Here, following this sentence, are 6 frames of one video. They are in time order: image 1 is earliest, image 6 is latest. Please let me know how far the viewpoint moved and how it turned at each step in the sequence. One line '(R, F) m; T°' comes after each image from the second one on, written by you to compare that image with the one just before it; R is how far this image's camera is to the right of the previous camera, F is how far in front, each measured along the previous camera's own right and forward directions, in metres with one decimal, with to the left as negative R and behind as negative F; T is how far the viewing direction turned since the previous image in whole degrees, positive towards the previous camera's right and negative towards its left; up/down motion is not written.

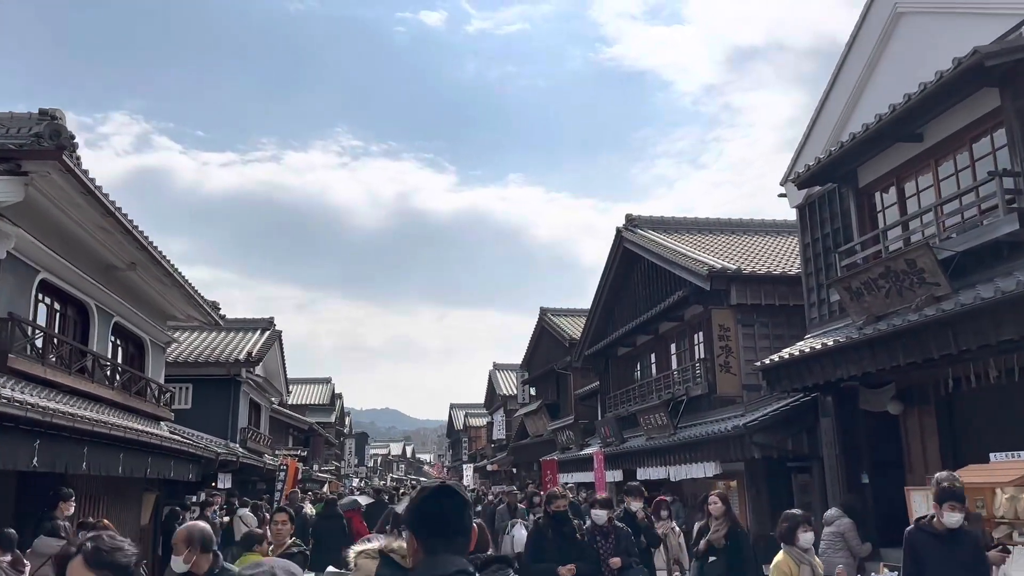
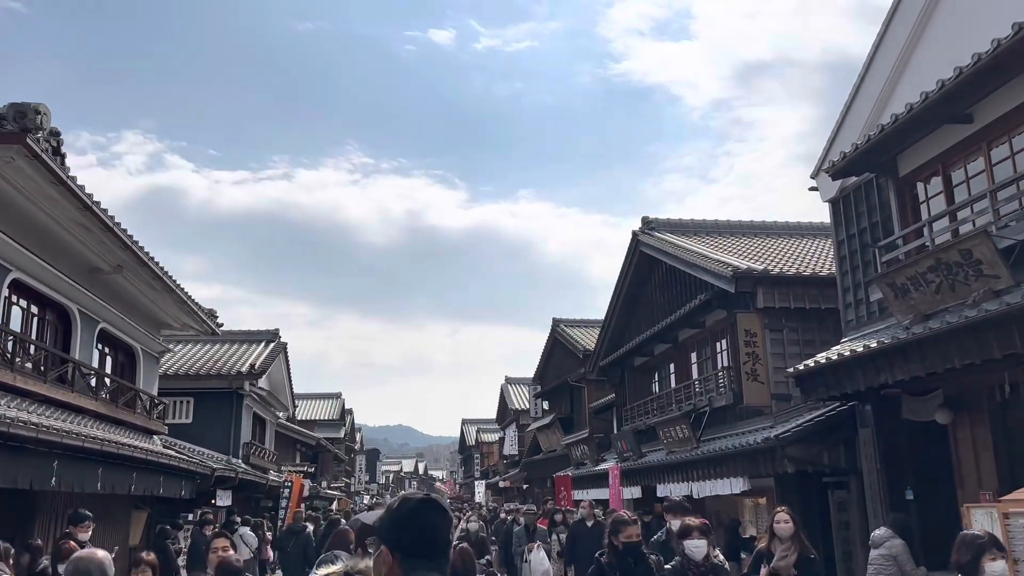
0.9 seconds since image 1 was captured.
(0.0, +0.8) m; -1°
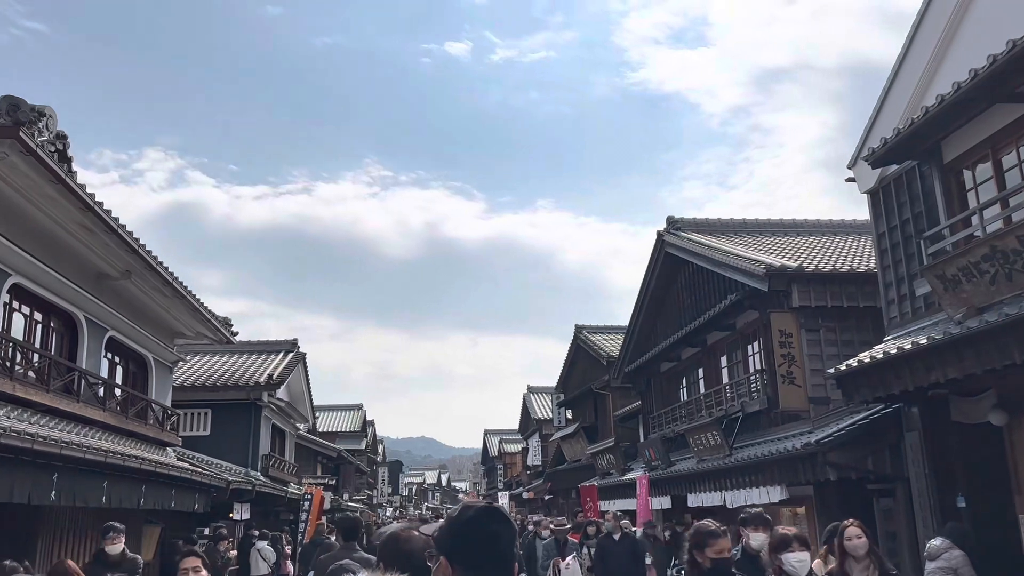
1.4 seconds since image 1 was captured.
(0.0, +0.5) m; -1°
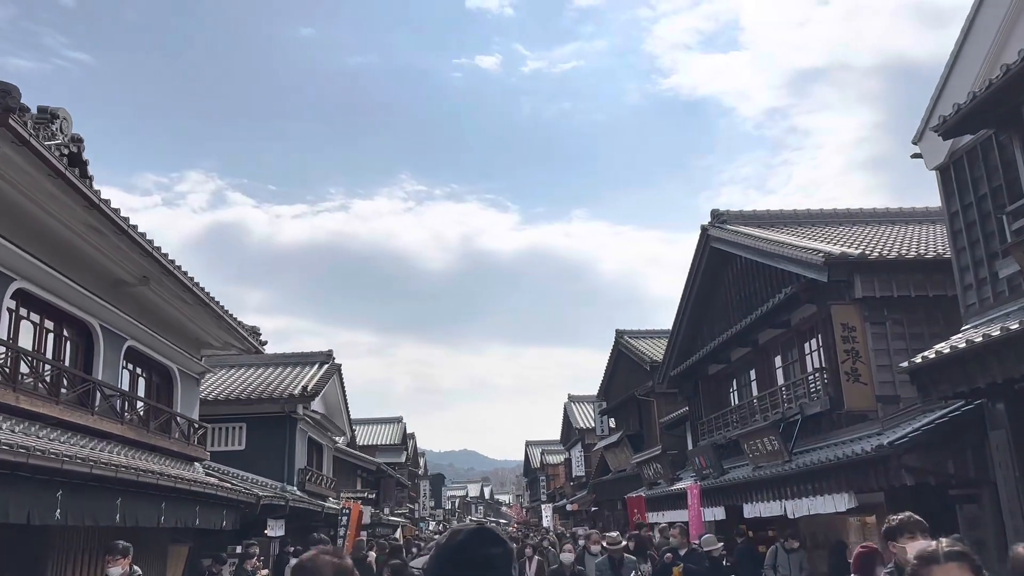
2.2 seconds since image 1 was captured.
(0.0, +0.8) m; -3°
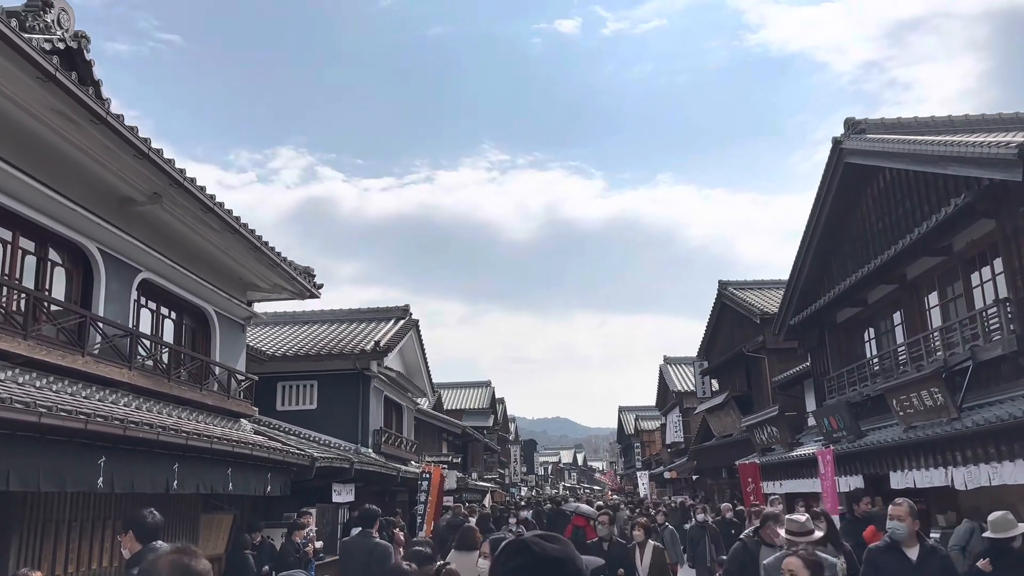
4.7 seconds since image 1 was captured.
(0.0, +2.2) m; -6°
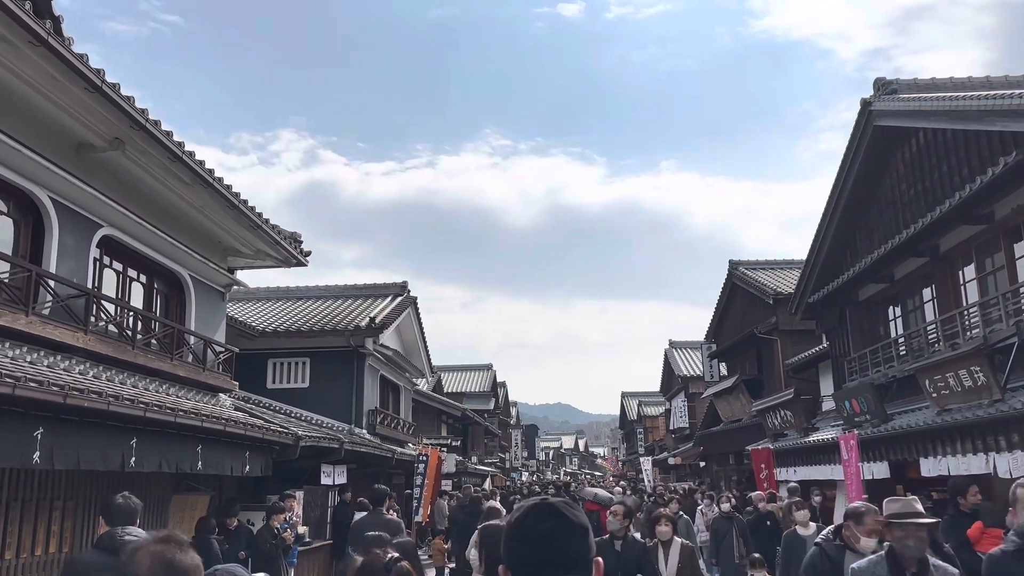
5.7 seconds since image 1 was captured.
(0.0, +0.9) m; 0°
